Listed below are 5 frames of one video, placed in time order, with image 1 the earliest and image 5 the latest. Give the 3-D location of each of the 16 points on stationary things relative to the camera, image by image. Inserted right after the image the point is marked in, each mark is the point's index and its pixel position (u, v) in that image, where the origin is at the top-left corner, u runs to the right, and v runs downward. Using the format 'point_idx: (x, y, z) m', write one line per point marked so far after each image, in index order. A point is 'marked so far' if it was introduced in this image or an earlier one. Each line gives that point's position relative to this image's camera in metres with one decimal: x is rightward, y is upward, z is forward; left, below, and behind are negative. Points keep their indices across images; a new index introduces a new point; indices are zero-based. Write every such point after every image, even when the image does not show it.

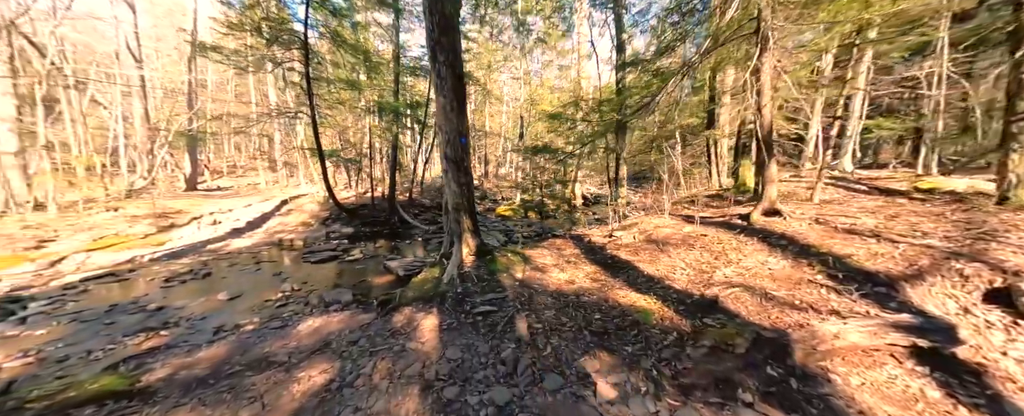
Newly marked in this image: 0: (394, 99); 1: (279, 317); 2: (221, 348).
0: (-4.7, +4.4, +12.5) m
1: (-3.6, -1.7, +4.9) m
2: (-3.6, -1.7, +3.9) m
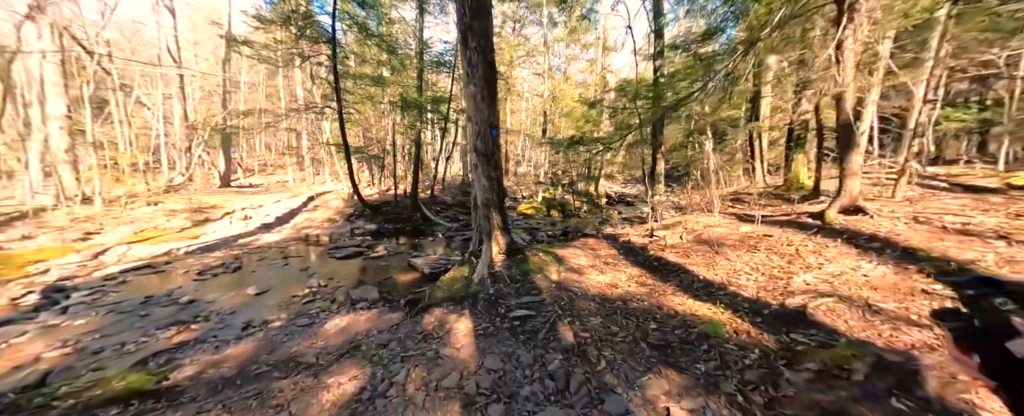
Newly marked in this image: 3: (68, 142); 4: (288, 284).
0: (-3.7, +4.5, +12.4) m
1: (-3.1, -1.6, +4.7) m
2: (-3.2, -1.6, +3.8) m
3: (-15.8, +2.4, +11.2) m
4: (-4.3, -1.5, +6.1) m
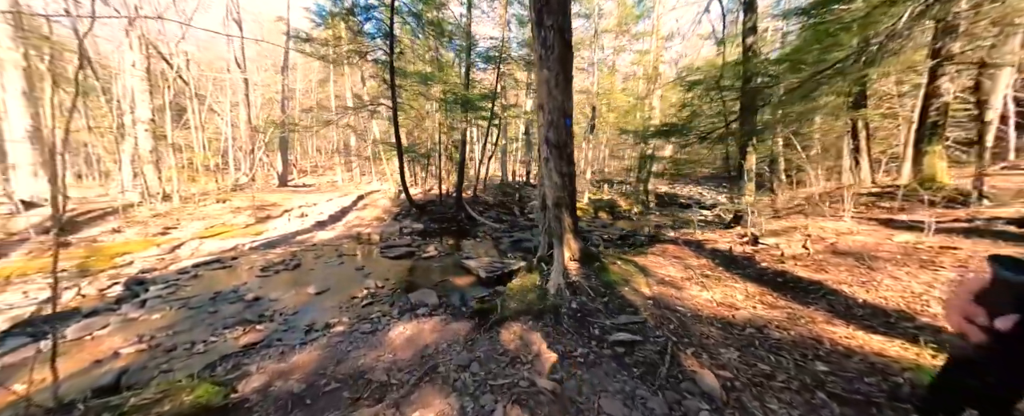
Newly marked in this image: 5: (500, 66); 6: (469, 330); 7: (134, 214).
0: (-1.8, +4.5, +12.2) m
1: (-2.0, -1.5, +4.4) m
2: (-2.2, -1.6, +3.5) m
3: (-14.0, +2.6, +12.2) m
4: (-3.1, -1.4, +5.9) m
5: (-0.5, +5.7, +12.7) m
6: (-0.5, -1.4, +3.7) m
7: (-12.9, -0.2, +10.8) m
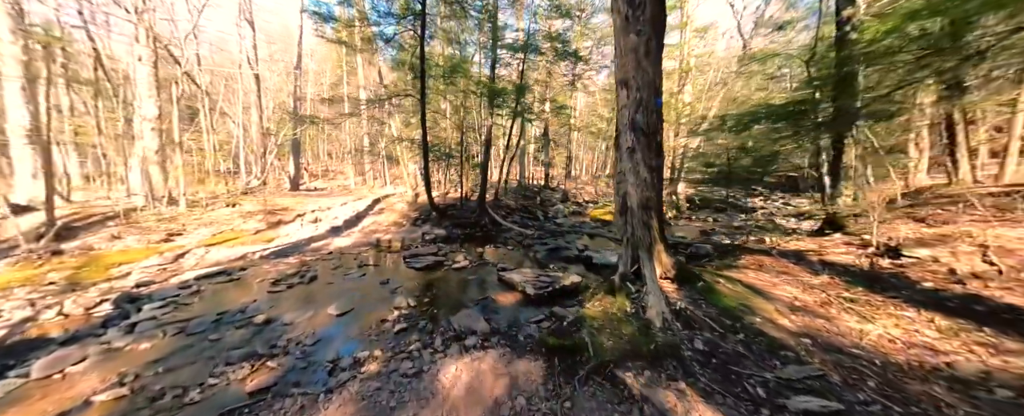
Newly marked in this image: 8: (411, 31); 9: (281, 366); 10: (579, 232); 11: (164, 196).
0: (-0.8, +4.4, +11.3) m
1: (-1.2, -1.6, +3.5) m
2: (-1.4, -1.6, +2.6) m
3: (-13.0, +2.4, +11.6) m
4: (-2.2, -1.5, +5.0) m
5: (+0.5, +5.5, +11.8) m
6: (+0.3, -1.4, +2.7) m
7: (-11.9, -0.4, +10.1) m
8: (-3.2, +5.1, +9.4) m
9: (-2.5, -1.7, +3.4) m
10: (+2.0, -0.7, +9.7) m
11: (-13.3, +0.4, +12.0) m
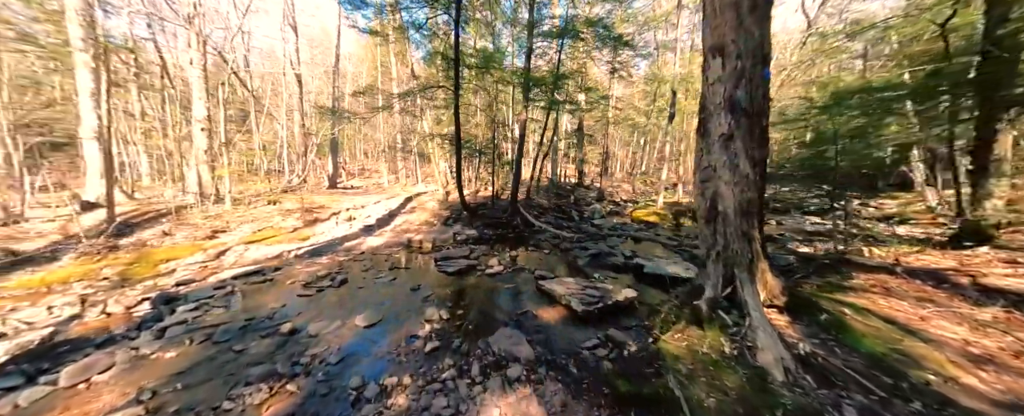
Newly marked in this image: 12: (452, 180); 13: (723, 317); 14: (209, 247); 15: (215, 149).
0: (+0.4, +4.4, +10.7) m
1: (-0.7, -1.6, +2.9) m
2: (-0.9, -1.7, +2.0) m
3: (-11.7, +2.5, +12.1) m
4: (-1.6, -1.5, +4.5) m
5: (+1.8, +5.5, +11.0) m
6: (+0.8, -1.5, +2.0) m
7: (-10.8, -0.3, +10.5) m
8: (-2.1, +5.1, +9.0) m
9: (-2.0, -1.7, +3.0) m
10: (+3.1, -0.7, +8.8) m
11: (-11.9, +0.5, +12.6) m
12: (-3.3, +1.5, +17.3) m
13: (+1.8, -0.9, +2.7) m
14: (-8.2, -1.0, +8.5) m
15: (-12.5, +2.5, +13.4) m
